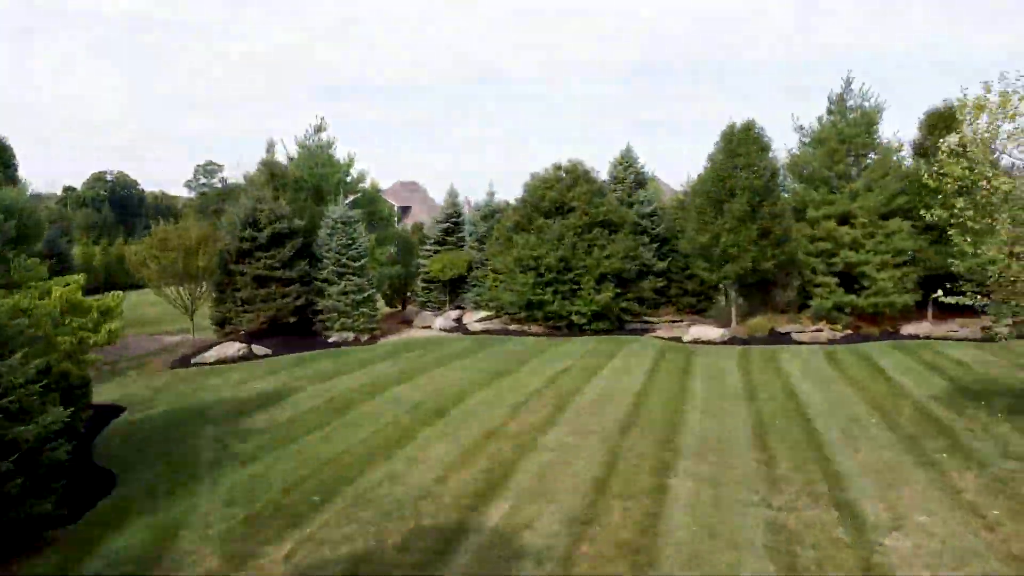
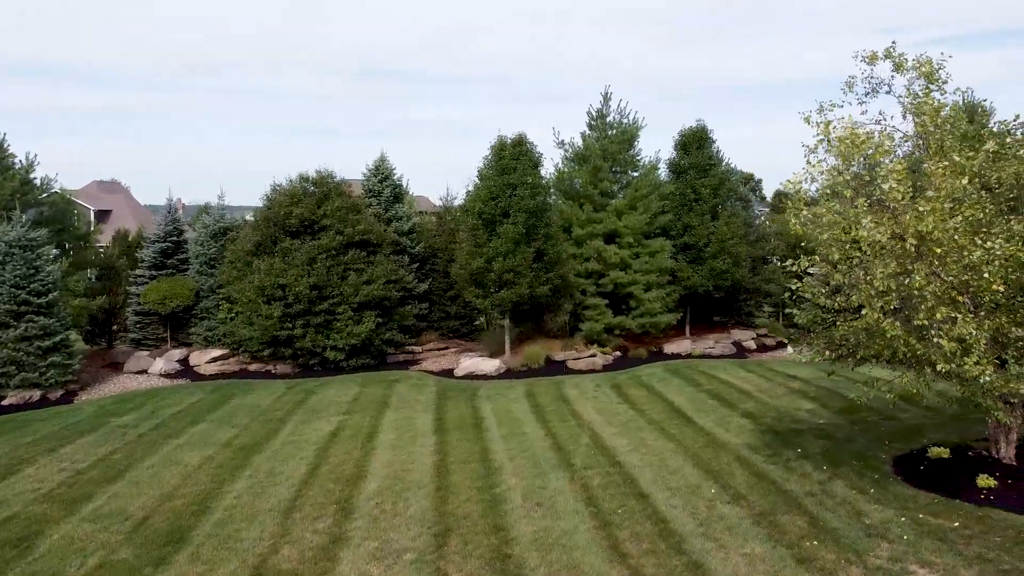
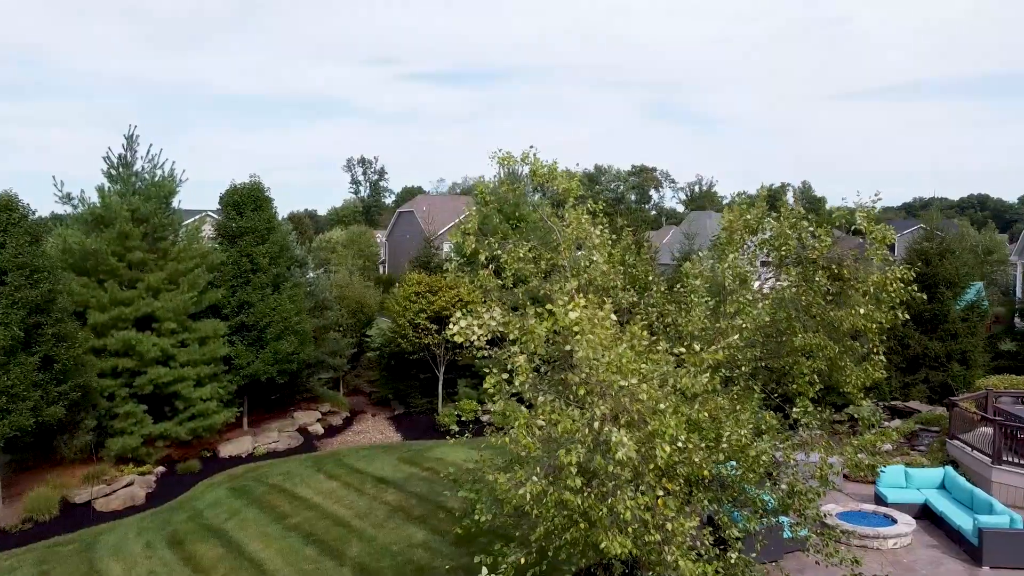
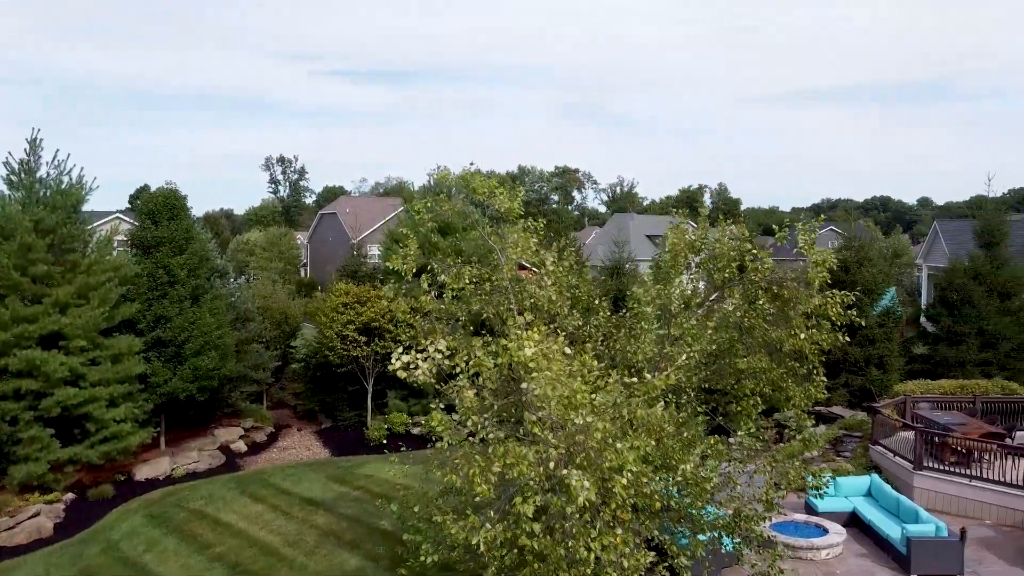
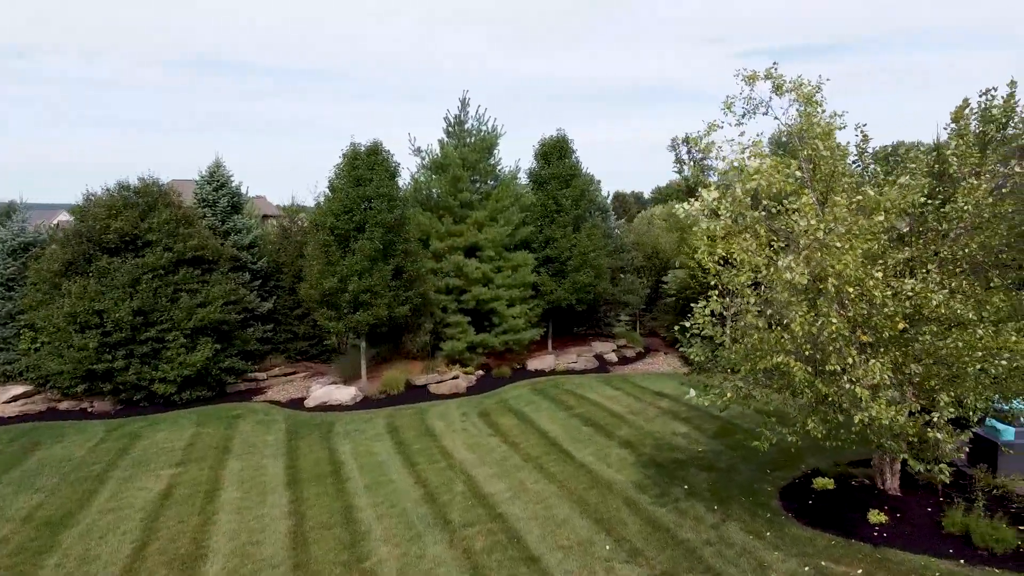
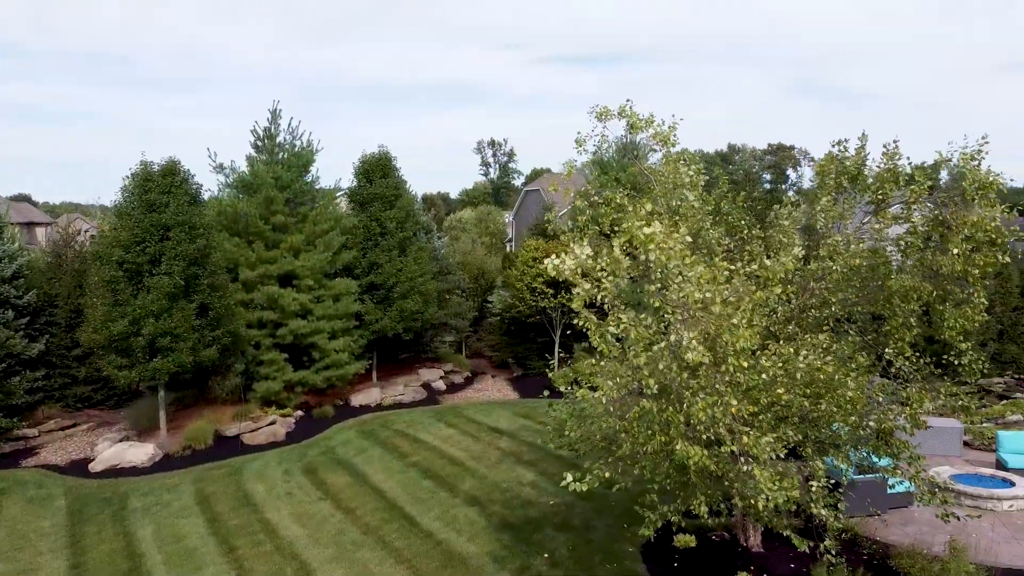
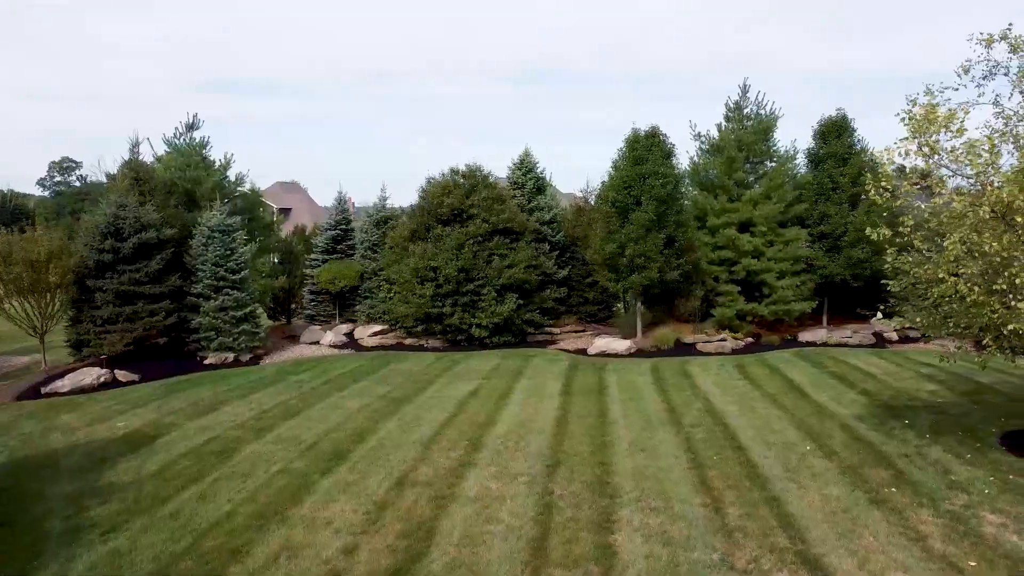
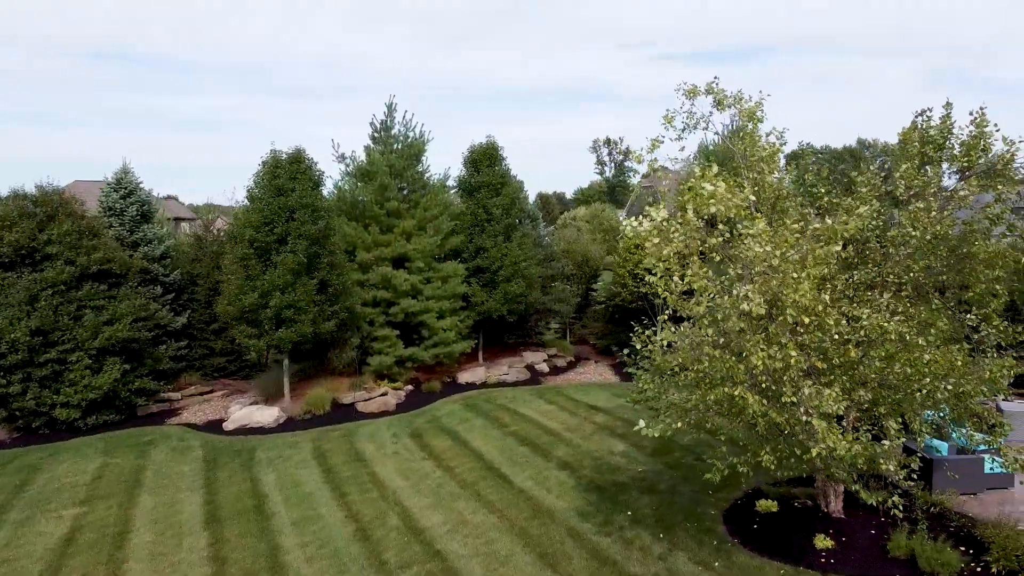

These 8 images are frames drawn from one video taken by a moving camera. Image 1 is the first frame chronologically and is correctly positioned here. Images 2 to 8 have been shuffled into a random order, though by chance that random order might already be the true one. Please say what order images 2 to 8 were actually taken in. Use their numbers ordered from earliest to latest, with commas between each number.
7, 2, 5, 8, 6, 3, 4
